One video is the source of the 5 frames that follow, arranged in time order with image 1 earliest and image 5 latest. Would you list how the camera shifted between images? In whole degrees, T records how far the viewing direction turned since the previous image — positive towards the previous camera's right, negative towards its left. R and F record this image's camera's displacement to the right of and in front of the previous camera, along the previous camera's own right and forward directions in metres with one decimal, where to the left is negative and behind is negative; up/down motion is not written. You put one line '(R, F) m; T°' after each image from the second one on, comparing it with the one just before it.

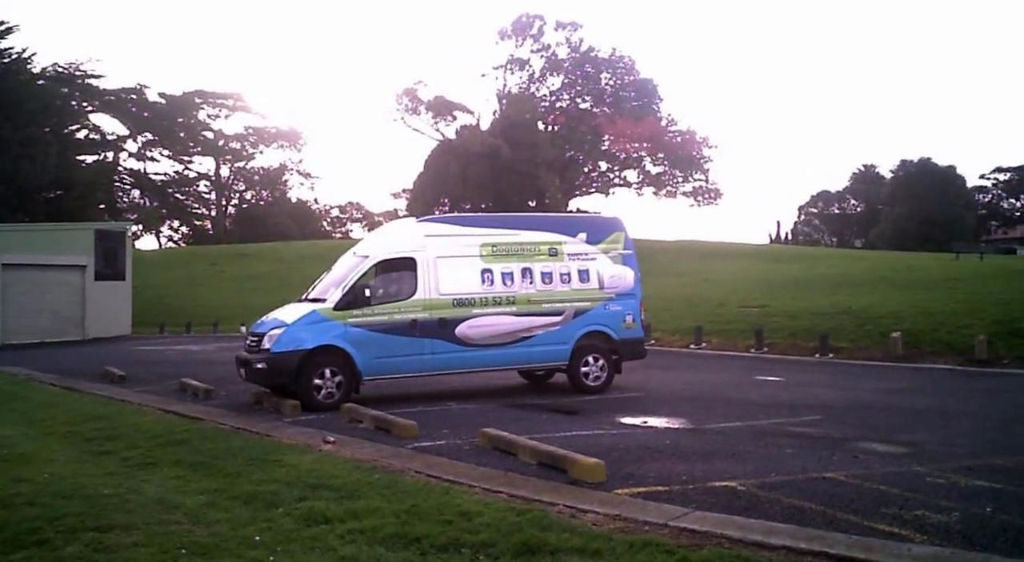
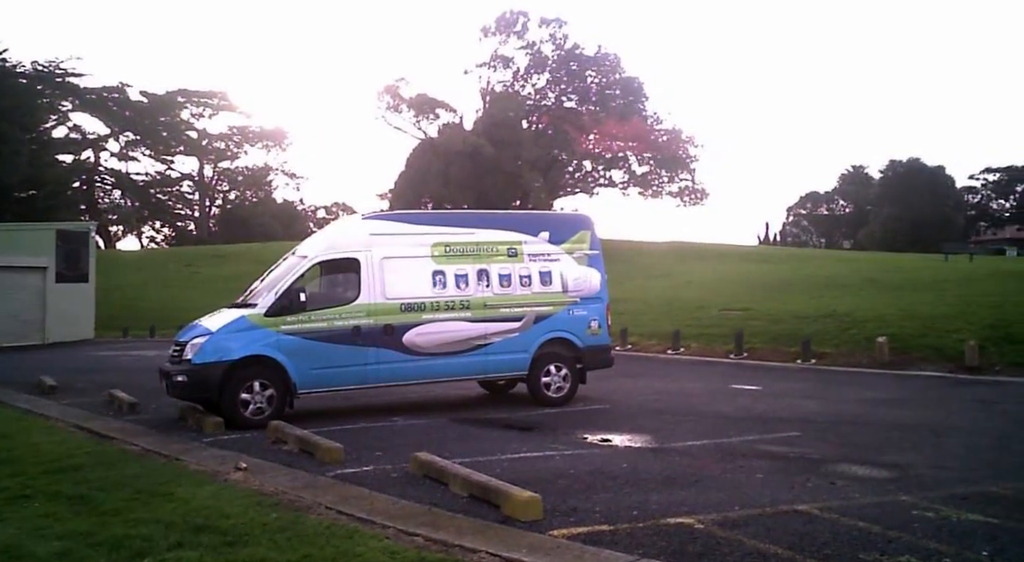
(+0.5, +1.2) m; +1°
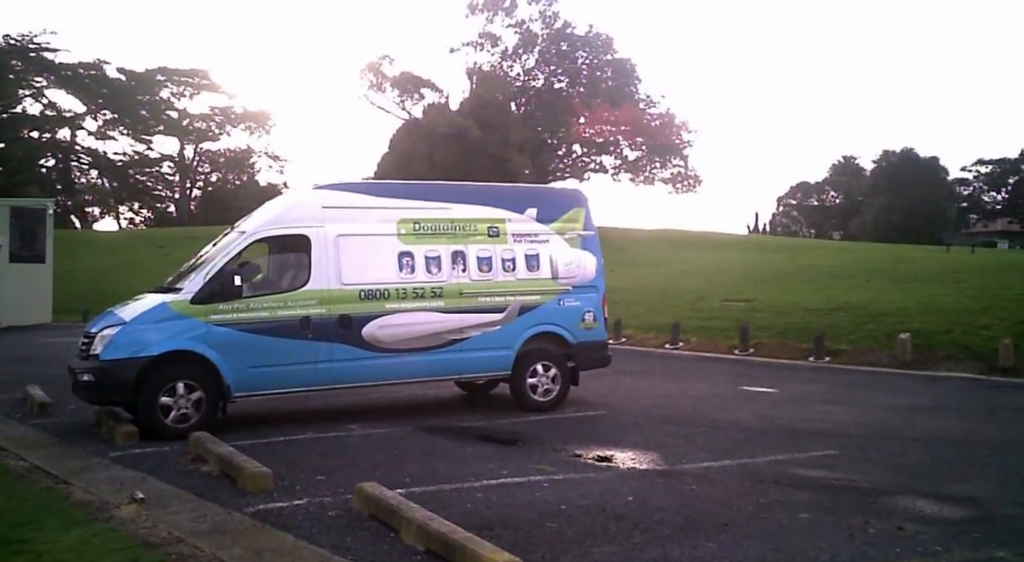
(+0.1, +2.0) m; +1°
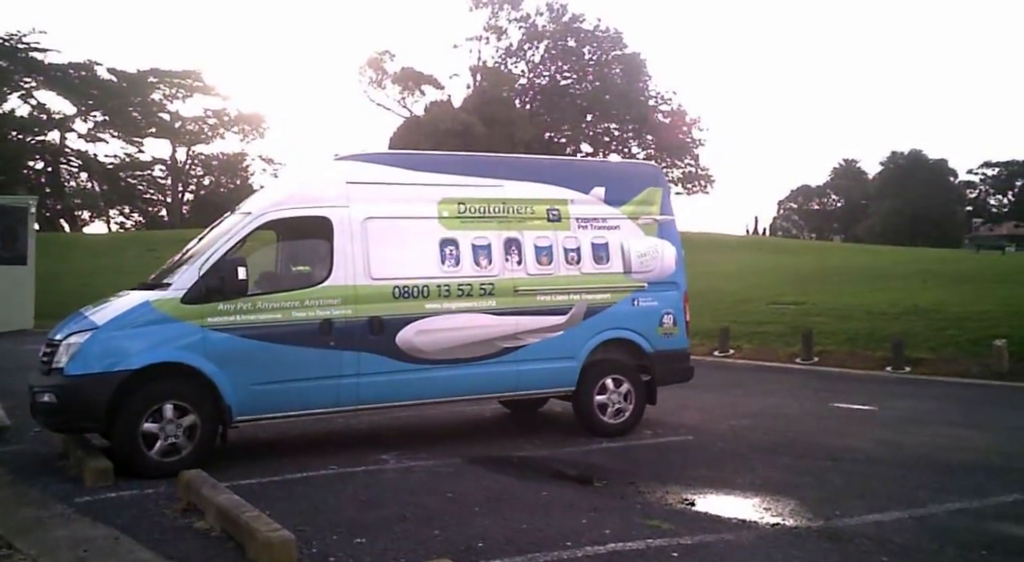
(-0.7, +2.2) m; 0°
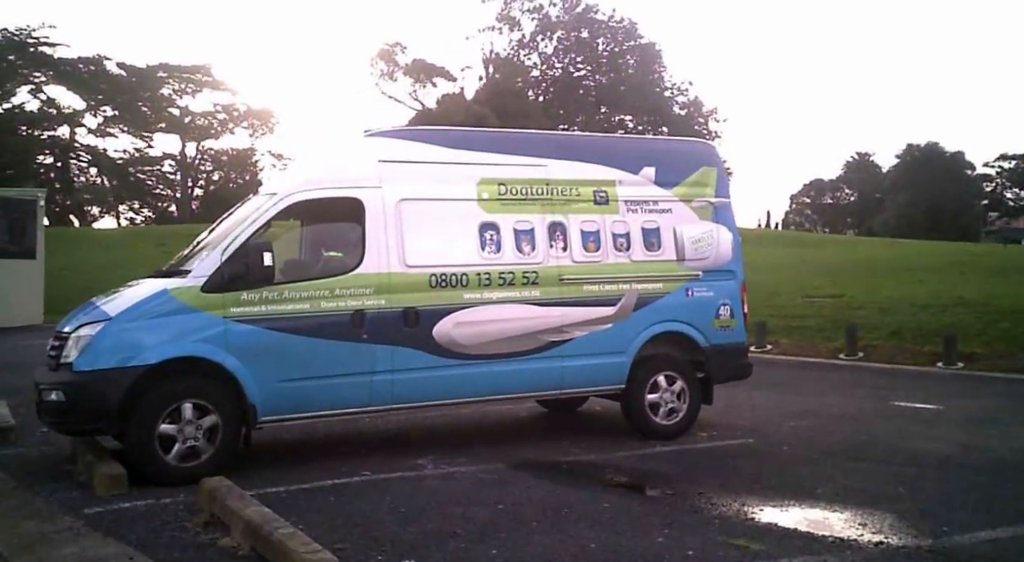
(-0.3, +0.7) m; 0°
